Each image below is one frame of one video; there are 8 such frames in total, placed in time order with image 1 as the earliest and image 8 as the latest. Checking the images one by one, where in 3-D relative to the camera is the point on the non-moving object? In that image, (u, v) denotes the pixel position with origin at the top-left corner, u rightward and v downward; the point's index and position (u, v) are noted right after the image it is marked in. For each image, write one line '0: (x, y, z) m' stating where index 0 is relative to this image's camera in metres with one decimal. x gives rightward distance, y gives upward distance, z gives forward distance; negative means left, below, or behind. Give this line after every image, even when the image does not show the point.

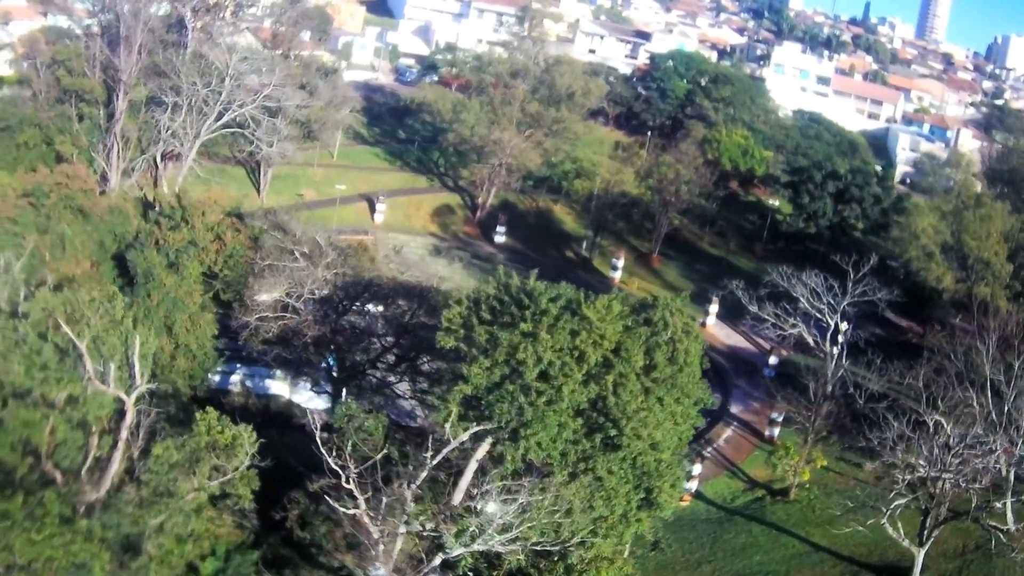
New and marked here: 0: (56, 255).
0: (-7.1, +0.5, +14.3) m
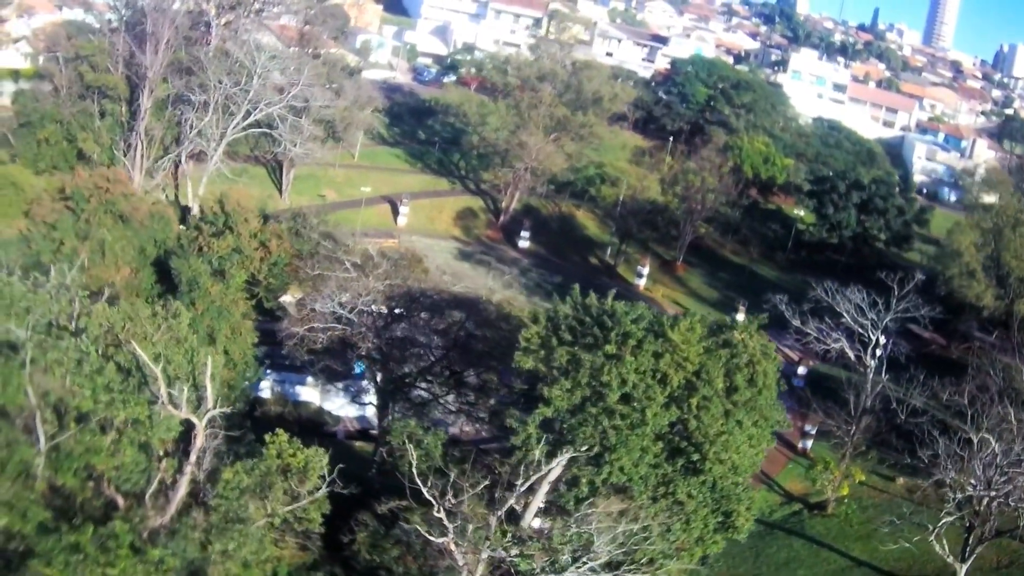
0: (-6.2, +0.4, +13.8) m
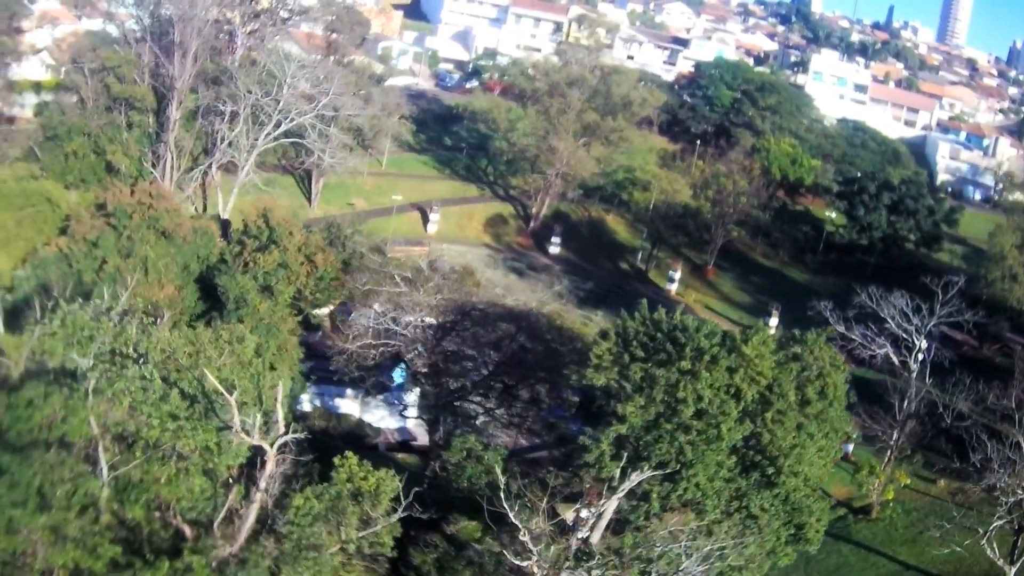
0: (-5.5, +0.1, +13.6) m
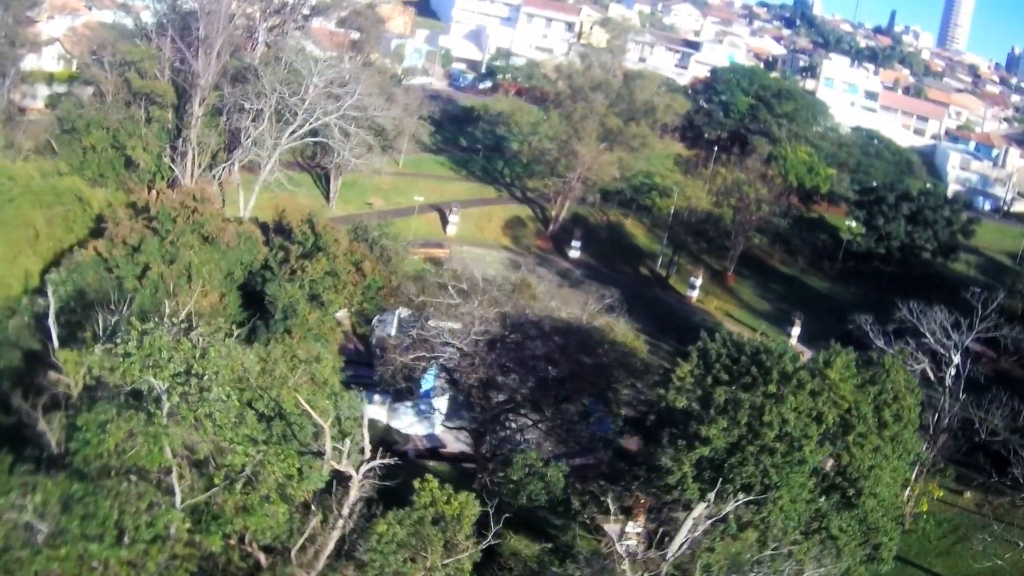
0: (-4.6, 0.0, +13.1) m
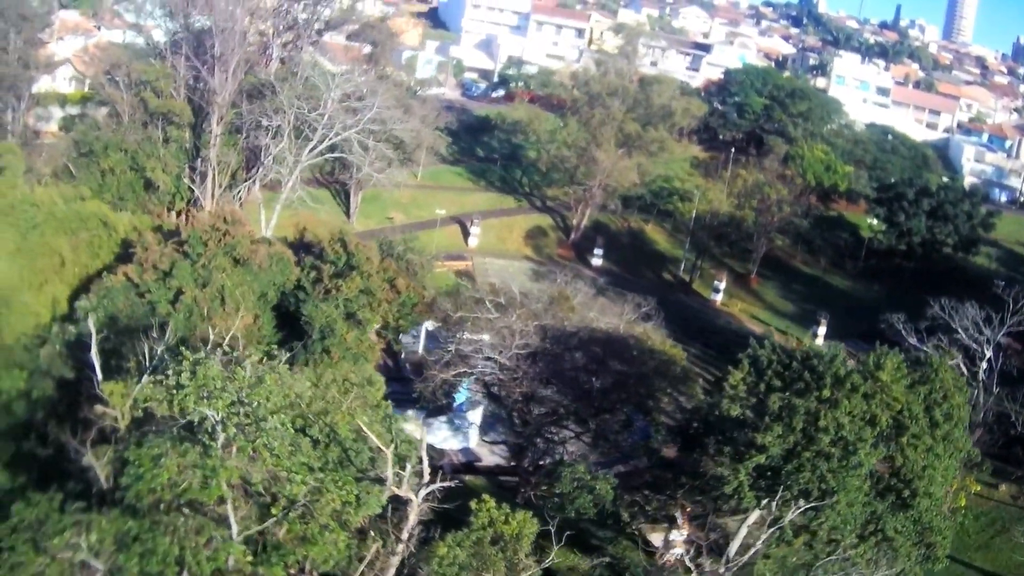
0: (-4.1, -0.3, +12.9) m
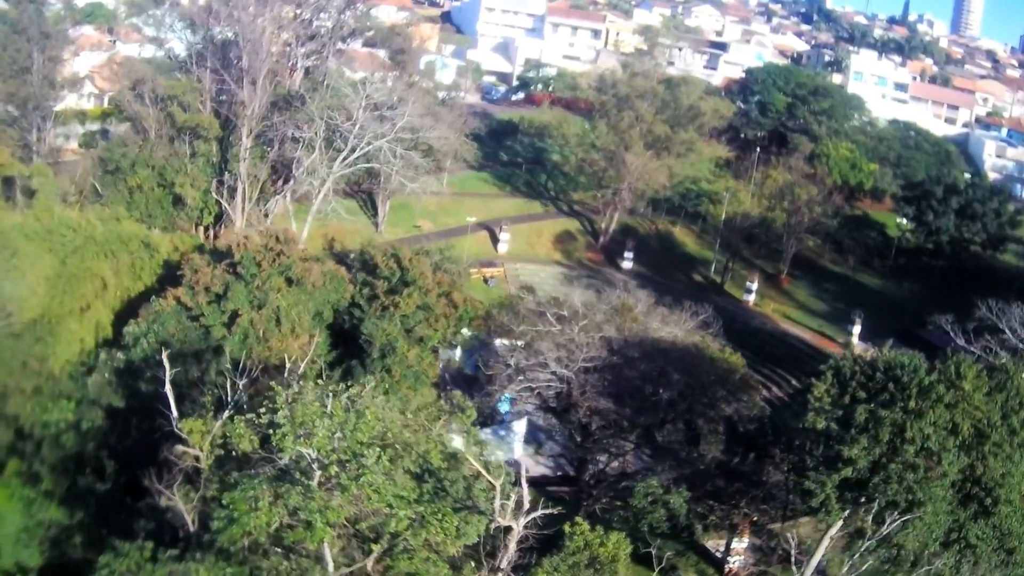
0: (-3.2, -0.6, +12.7) m
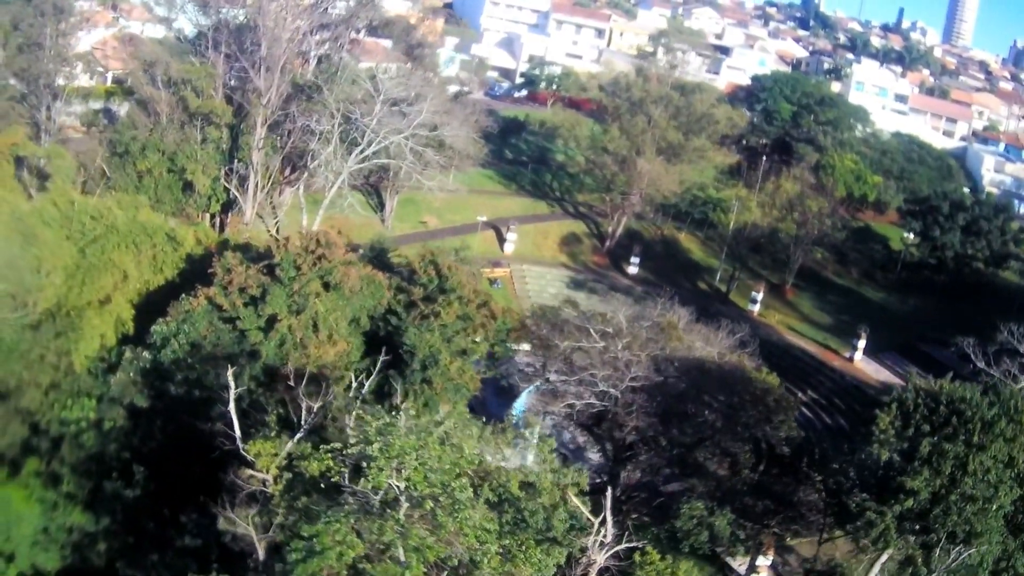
0: (-2.6, -0.7, +12.3) m
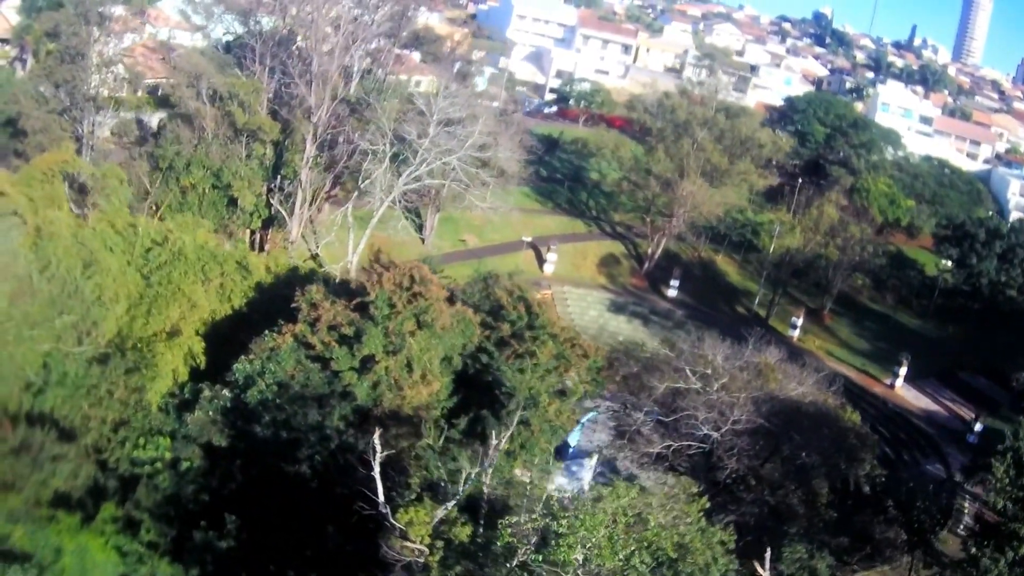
0: (-1.3, -1.2, +11.8) m
